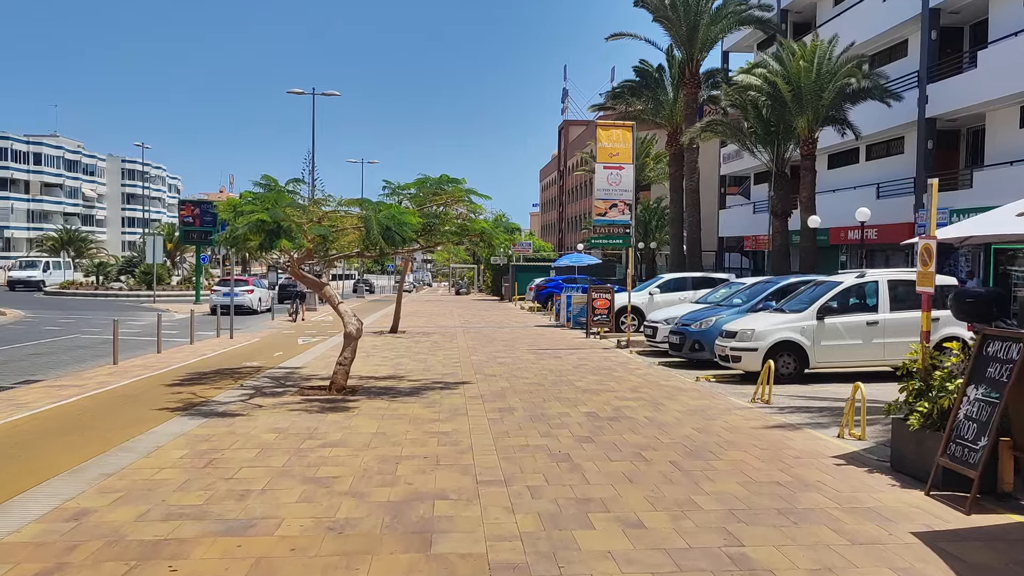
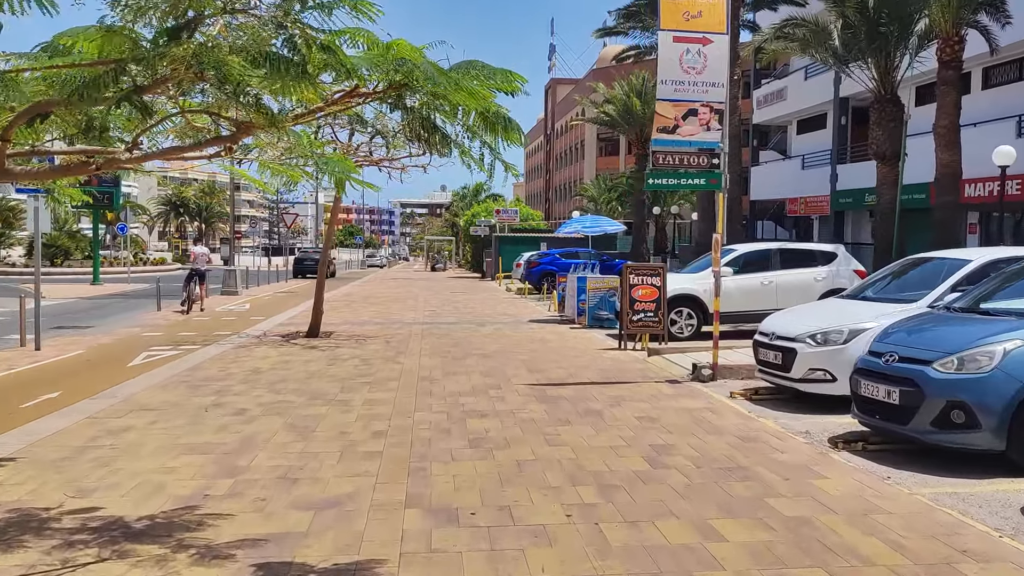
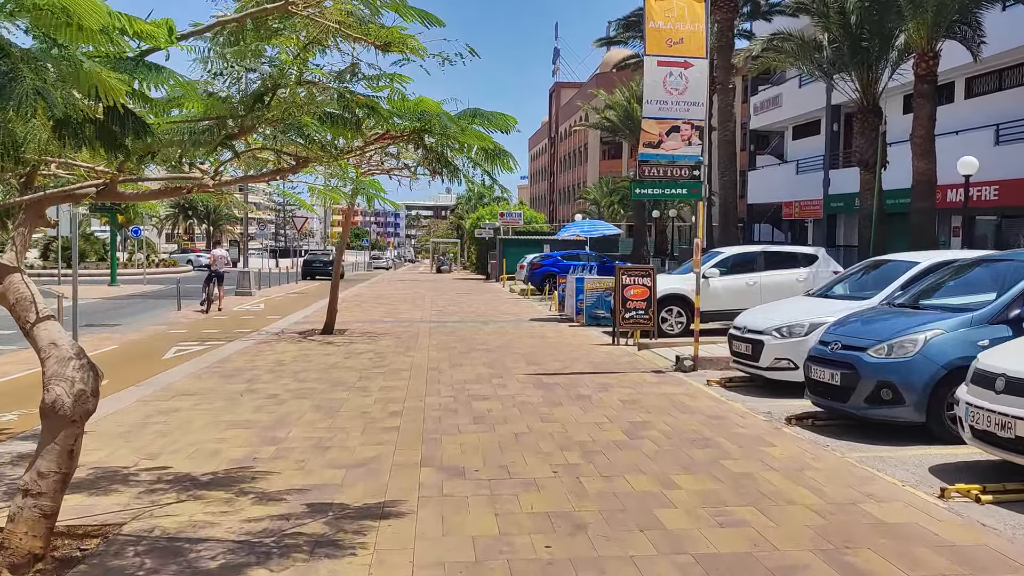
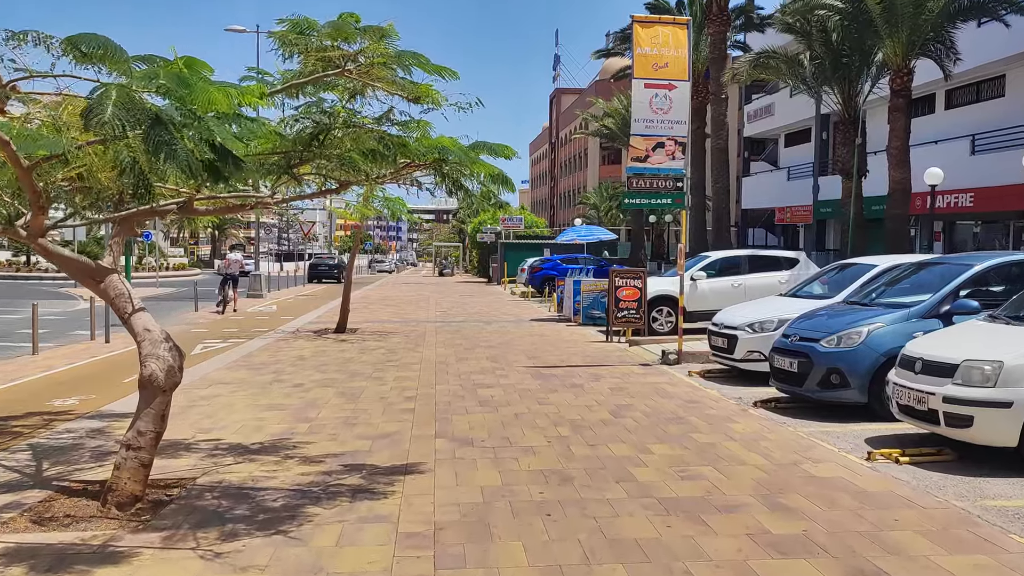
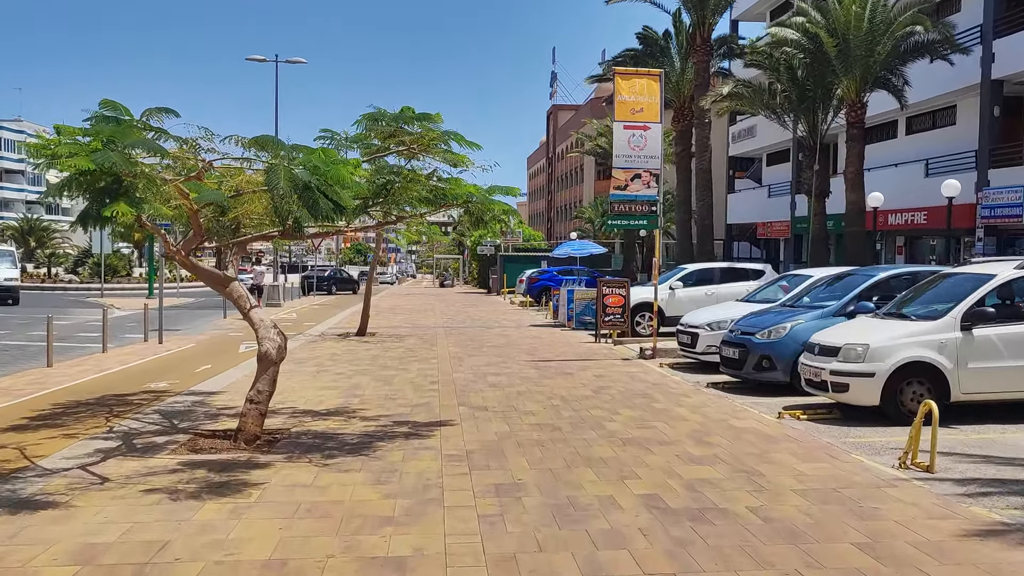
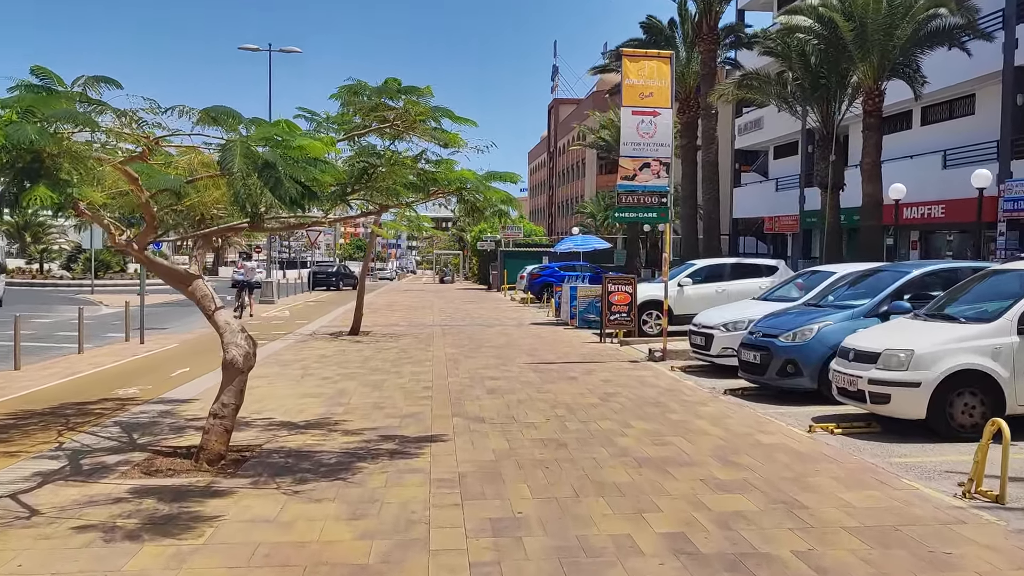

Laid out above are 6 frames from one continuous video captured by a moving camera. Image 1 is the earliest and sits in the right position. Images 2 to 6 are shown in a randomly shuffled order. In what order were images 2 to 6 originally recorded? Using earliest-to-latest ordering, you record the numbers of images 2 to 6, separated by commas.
5, 6, 4, 3, 2
